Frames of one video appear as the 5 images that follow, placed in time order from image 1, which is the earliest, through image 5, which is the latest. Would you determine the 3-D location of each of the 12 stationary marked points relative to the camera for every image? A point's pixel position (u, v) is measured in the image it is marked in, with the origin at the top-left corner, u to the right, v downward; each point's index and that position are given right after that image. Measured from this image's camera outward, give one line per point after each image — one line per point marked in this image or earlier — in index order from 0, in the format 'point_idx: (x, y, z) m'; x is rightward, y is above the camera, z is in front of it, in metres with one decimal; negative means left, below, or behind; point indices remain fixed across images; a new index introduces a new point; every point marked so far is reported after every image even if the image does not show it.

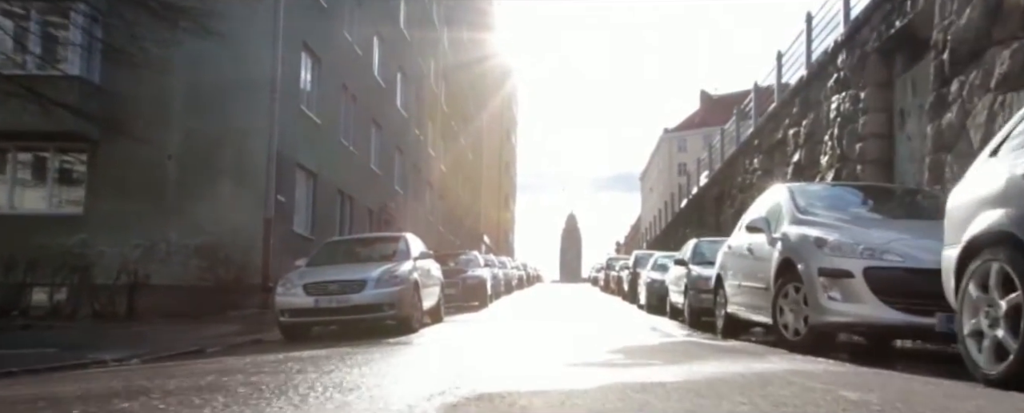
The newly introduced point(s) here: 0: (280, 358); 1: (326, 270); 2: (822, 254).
0: (-2.0, -1.3, +7.9) m
1: (-2.4, -0.8, +11.6) m
2: (+2.2, -0.3, +6.3) m
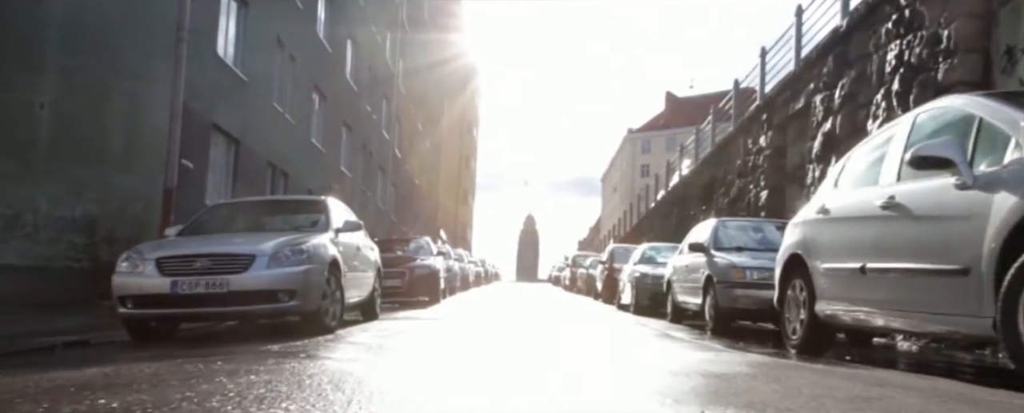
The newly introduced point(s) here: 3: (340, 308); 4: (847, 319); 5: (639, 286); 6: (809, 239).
0: (-2.2, -0.8, +4.2) m
1: (-2.8, -0.3, +7.9) m
2: (+2.1, +0.1, +2.8) m
3: (-1.7, -1.0, +8.8) m
4: (+2.1, -0.7, +5.5) m
5: (+2.2, -1.4, +15.5) m
6: (+2.0, -0.2, +6.1) m
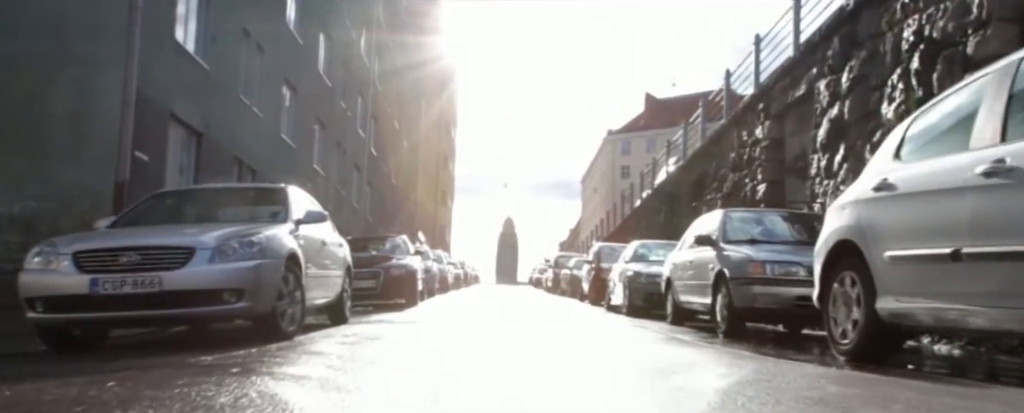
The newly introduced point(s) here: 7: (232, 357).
0: (-2.2, -0.7, +3.0) m
1: (-2.9, -0.2, +6.7) m
2: (+2.1, +0.2, +1.7) m
3: (-1.8, -0.9, +7.6) m
4: (+2.0, -0.6, +4.4) m
5: (+1.9, -1.3, +14.4) m
6: (+2.0, -0.1, +5.0) m
7: (-1.7, -0.9, +5.2) m
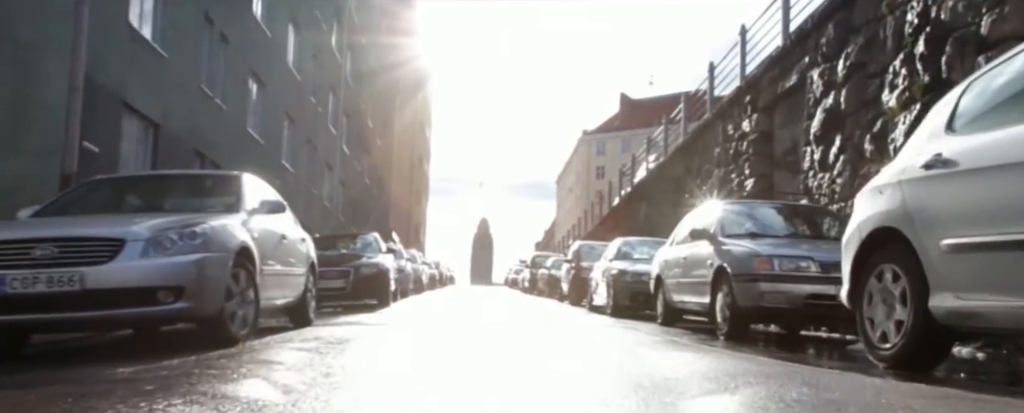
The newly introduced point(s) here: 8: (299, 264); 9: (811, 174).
0: (-2.2, -0.6, +2.2) m
1: (-3.0, -0.1, +5.8) m
2: (+2.2, +0.3, +0.9) m
3: (-1.9, -0.8, +6.7) m
4: (+2.0, -0.5, +3.7) m
5: (+1.6, -1.2, +13.6) m
6: (+1.9, 0.0, +4.3) m
7: (-1.8, -0.8, +4.4) m
8: (-2.1, -0.6, +8.9) m
9: (+4.6, +0.5, +13.7) m
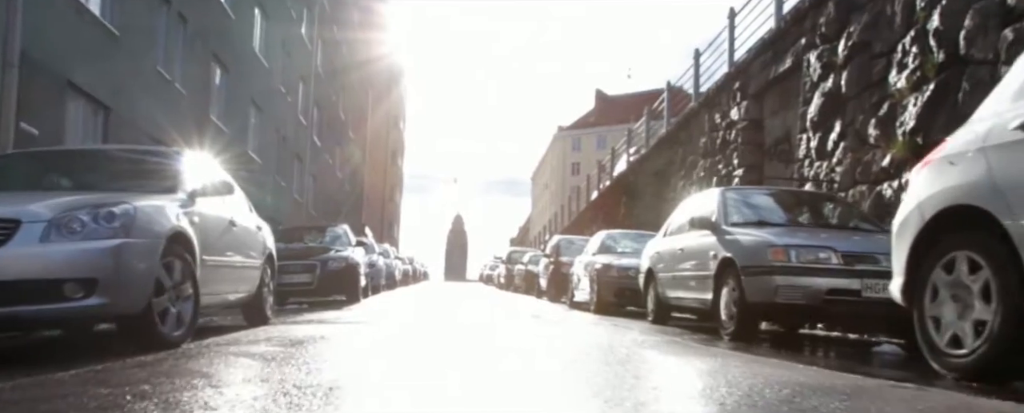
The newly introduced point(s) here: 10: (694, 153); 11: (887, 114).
0: (-2.2, -0.5, +1.2) m
1: (-3.1, 0.0, +4.8) m
2: (+2.2, +0.4, +0.1) m
3: (-2.1, -0.7, +5.7) m
4: (+1.9, -0.4, +2.8) m
5: (+1.3, -1.1, +12.8) m
6: (+1.9, +0.1, +3.4) m
7: (-1.8, -0.7, +3.4) m
8: (-2.3, -0.4, +7.9) m
9: (+4.3, +0.6, +12.9) m
10: (+3.9, +1.2, +19.2) m
11: (+4.4, +1.1, +10.3) m
